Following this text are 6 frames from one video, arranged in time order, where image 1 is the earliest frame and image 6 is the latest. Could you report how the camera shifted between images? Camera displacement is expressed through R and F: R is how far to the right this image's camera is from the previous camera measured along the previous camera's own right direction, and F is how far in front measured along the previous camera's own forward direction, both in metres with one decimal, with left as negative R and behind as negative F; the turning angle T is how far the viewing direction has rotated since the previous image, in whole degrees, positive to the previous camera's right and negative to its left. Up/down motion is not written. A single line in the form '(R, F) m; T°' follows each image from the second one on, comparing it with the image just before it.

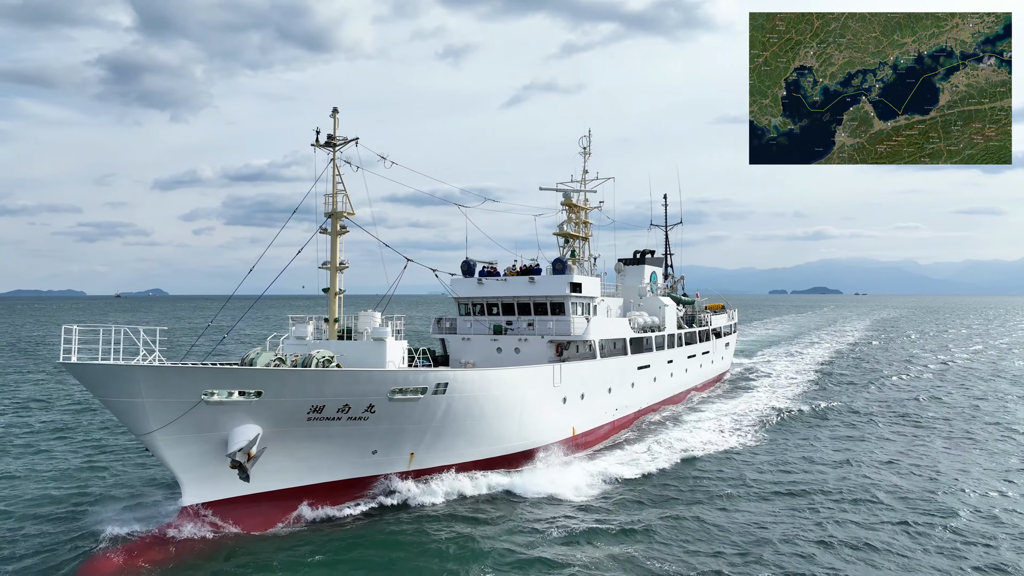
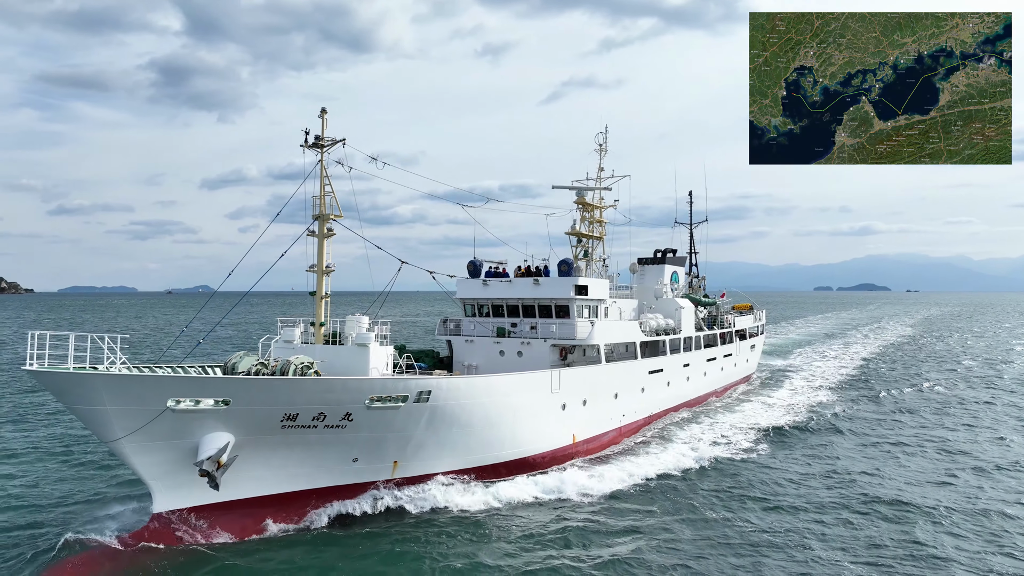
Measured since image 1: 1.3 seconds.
(+0.9, +0.4) m; -3°
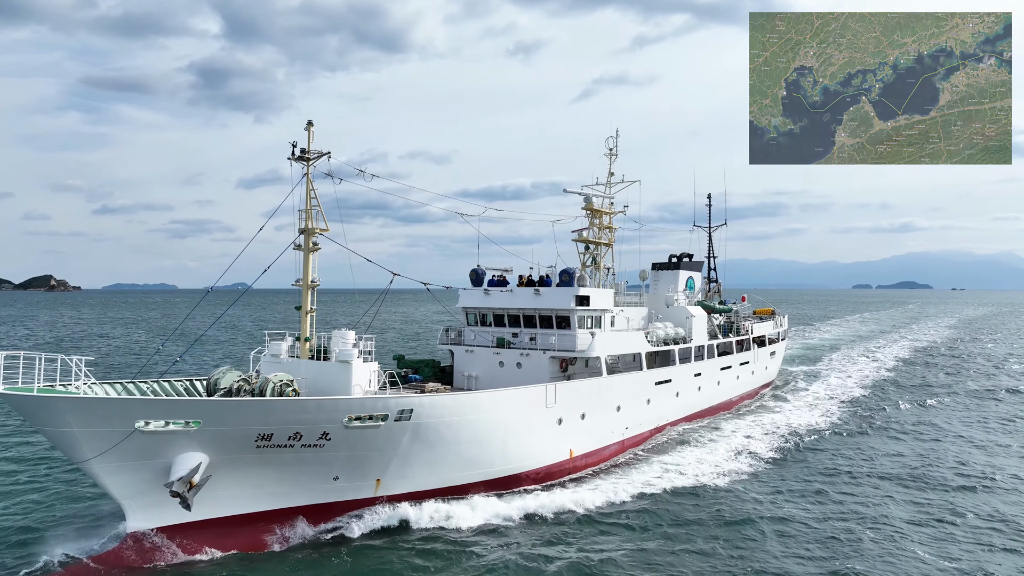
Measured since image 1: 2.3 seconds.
(+0.8, +0.3) m; -3°
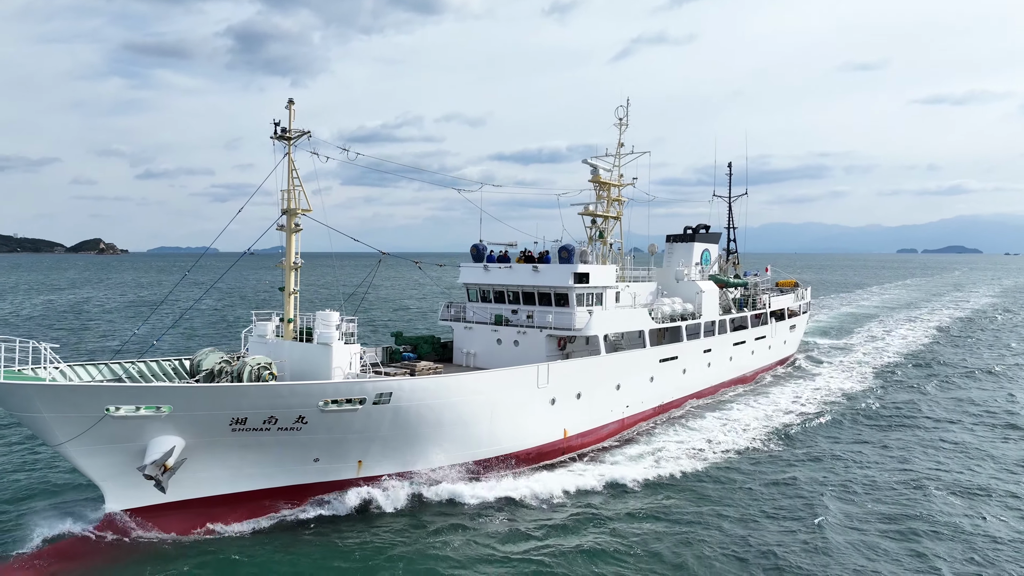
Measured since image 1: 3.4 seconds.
(+0.9, +0.3) m; -3°
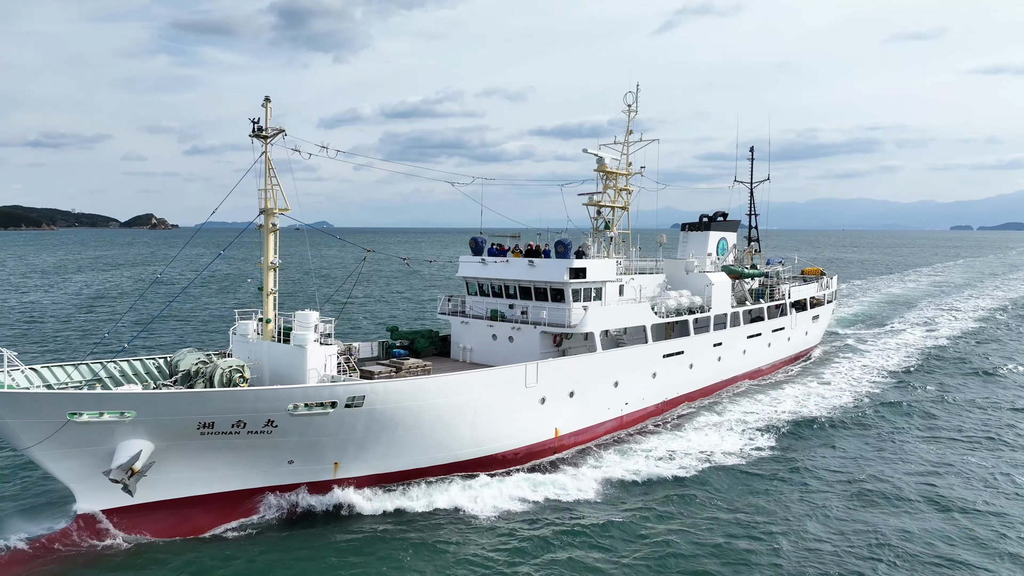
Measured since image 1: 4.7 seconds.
(+1.0, +0.3) m; -3°
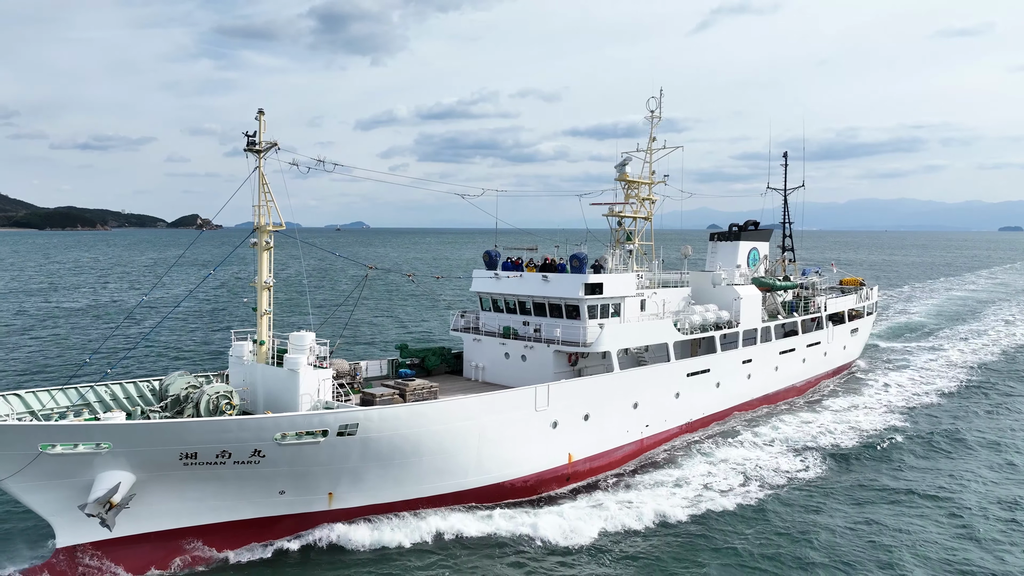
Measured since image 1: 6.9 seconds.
(+0.5, +0.8) m; -3°
